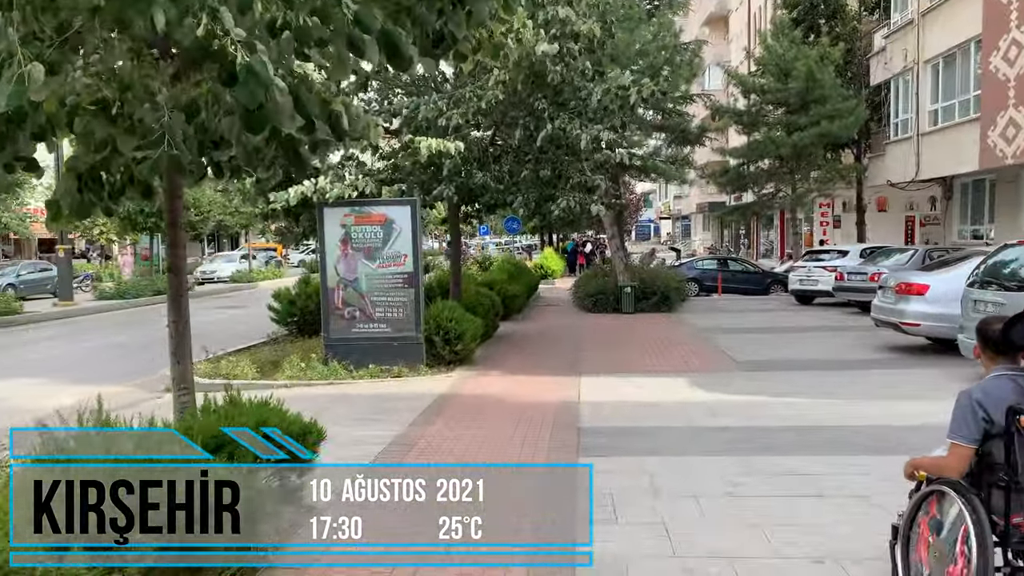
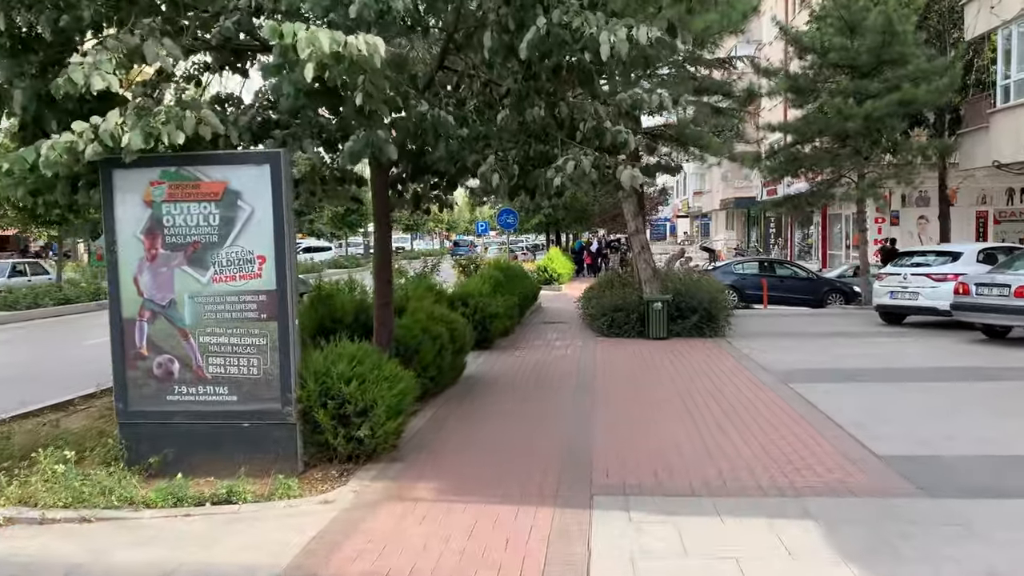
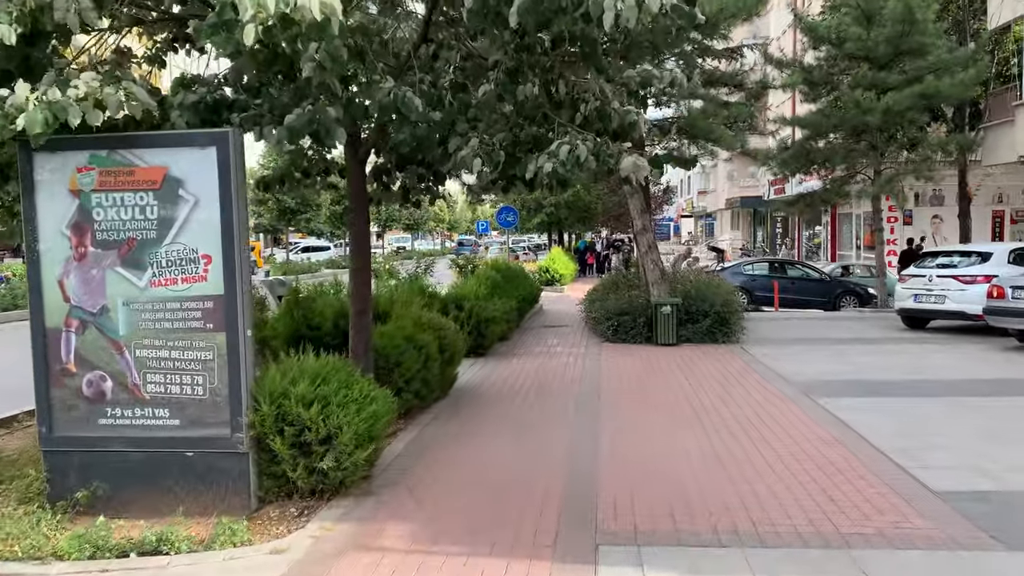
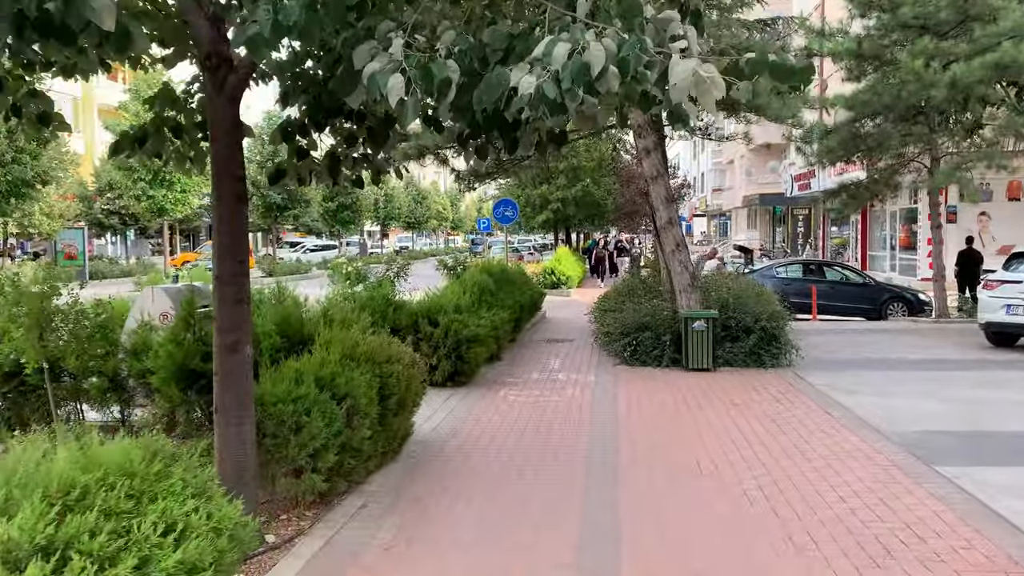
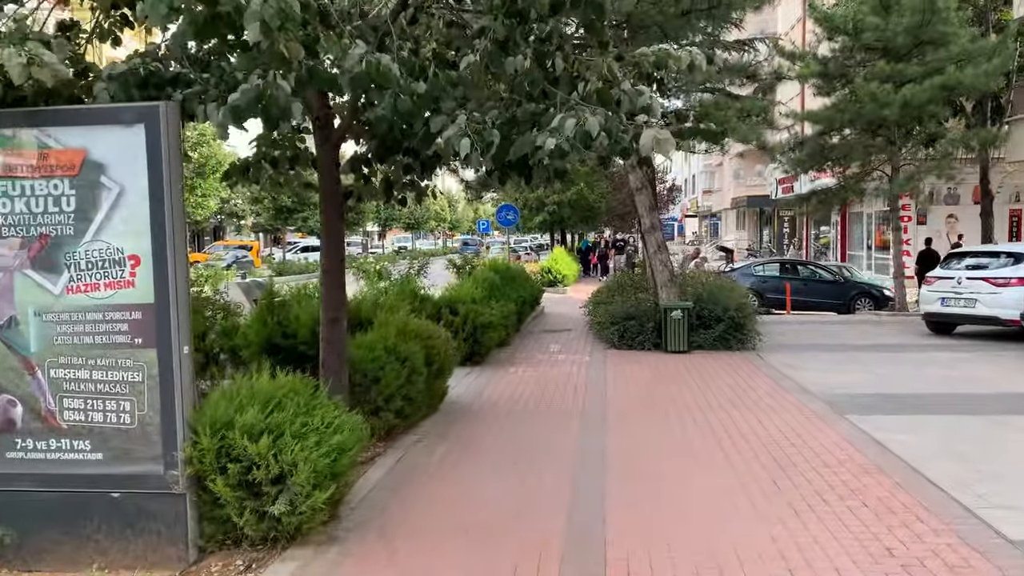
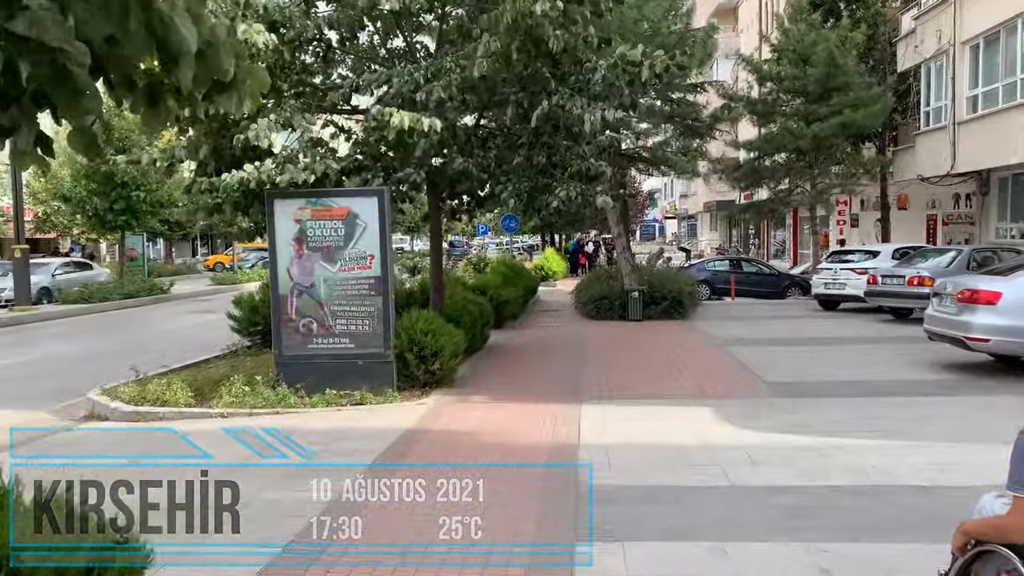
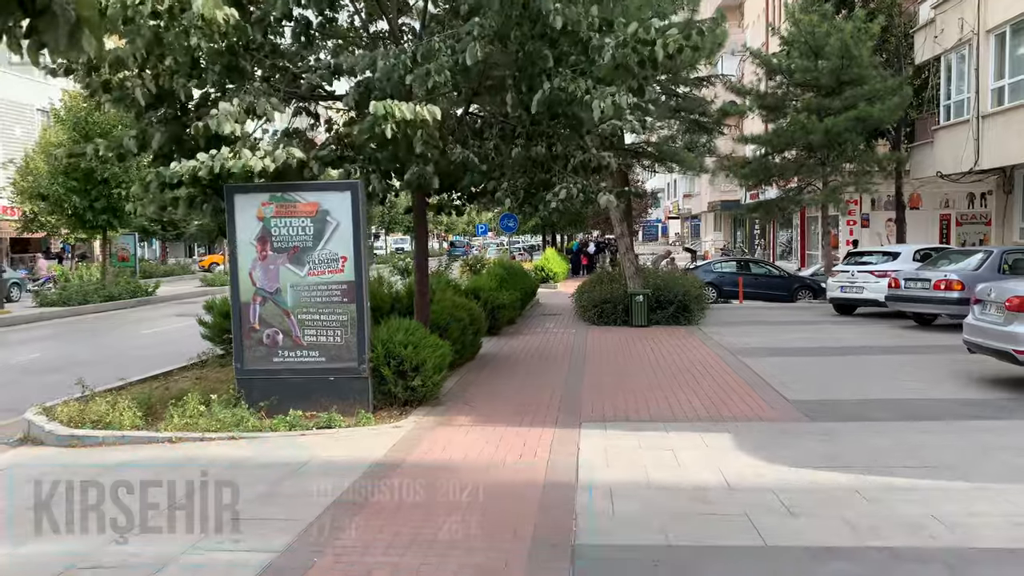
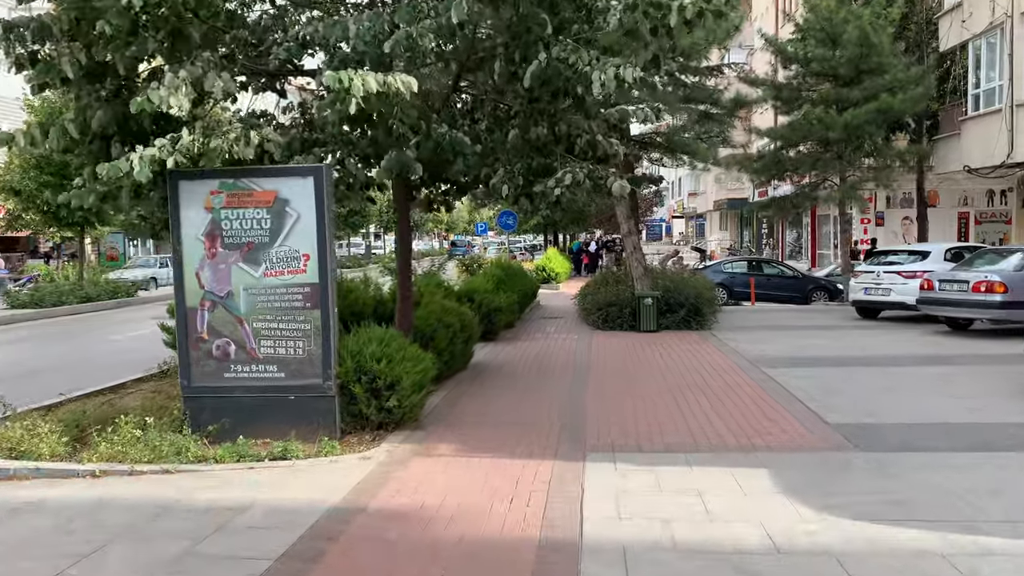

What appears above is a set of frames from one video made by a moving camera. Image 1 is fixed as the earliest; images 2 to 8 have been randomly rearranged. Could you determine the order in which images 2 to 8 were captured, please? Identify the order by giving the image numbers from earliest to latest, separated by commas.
6, 7, 8, 2, 3, 5, 4
